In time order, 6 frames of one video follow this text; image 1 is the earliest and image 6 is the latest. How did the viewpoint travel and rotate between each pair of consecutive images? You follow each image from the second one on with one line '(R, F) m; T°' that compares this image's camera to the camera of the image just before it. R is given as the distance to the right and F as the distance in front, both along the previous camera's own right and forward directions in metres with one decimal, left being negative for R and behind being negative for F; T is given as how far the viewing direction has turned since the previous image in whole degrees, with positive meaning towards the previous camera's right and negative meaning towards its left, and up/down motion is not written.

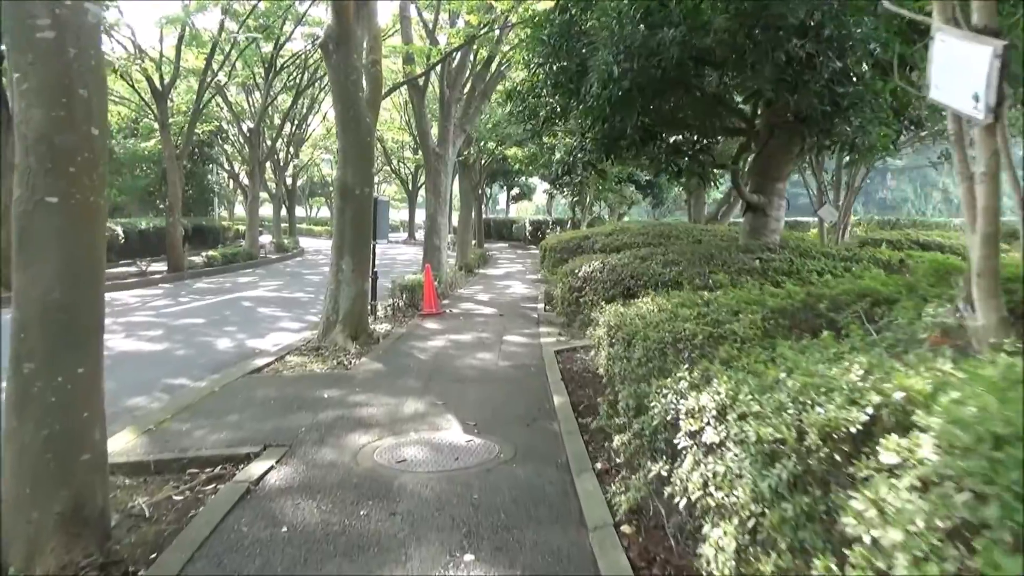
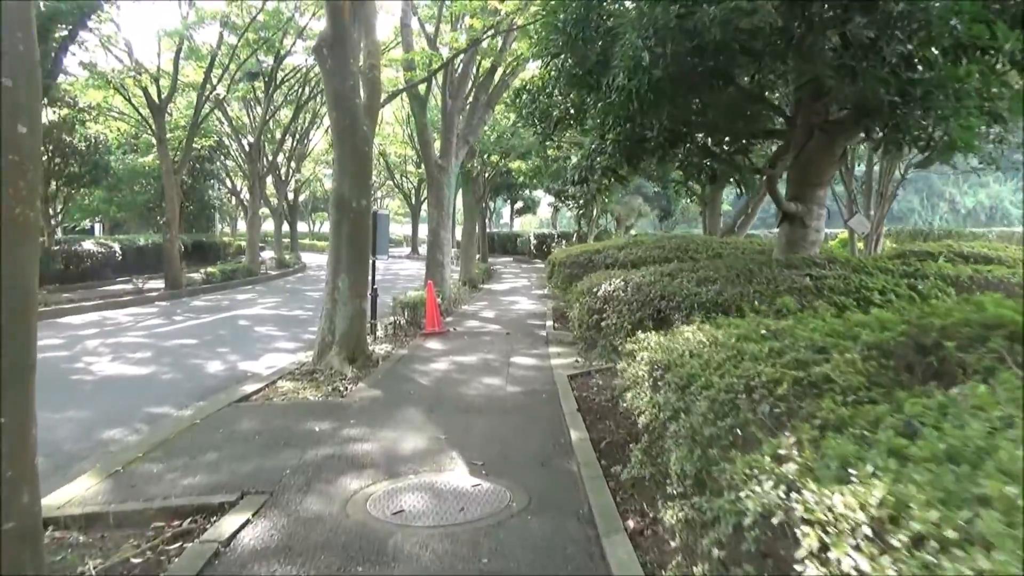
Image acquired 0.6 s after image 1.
(0.0, +0.6) m; 0°
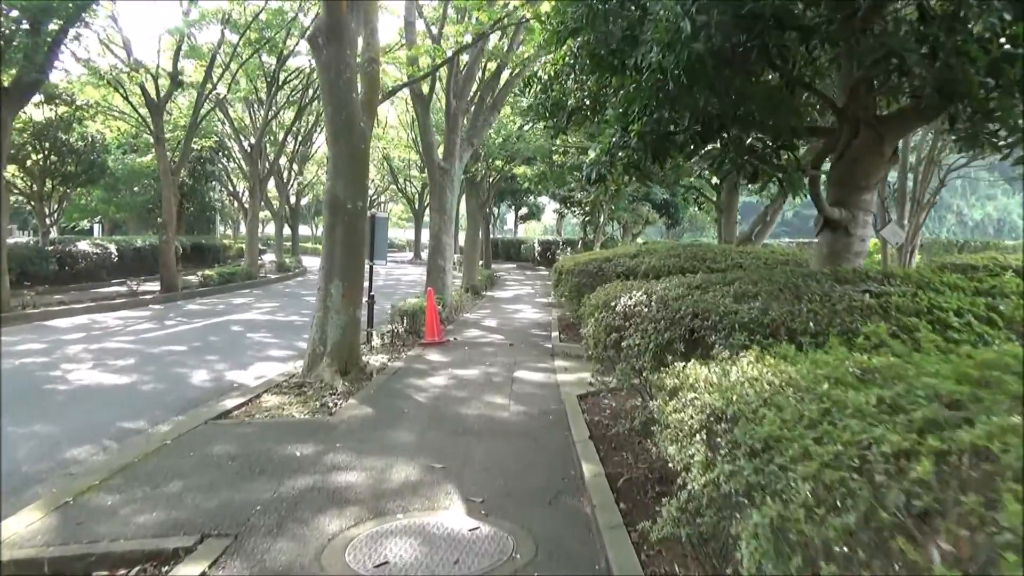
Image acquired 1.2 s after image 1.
(0.0, +0.6) m; 0°
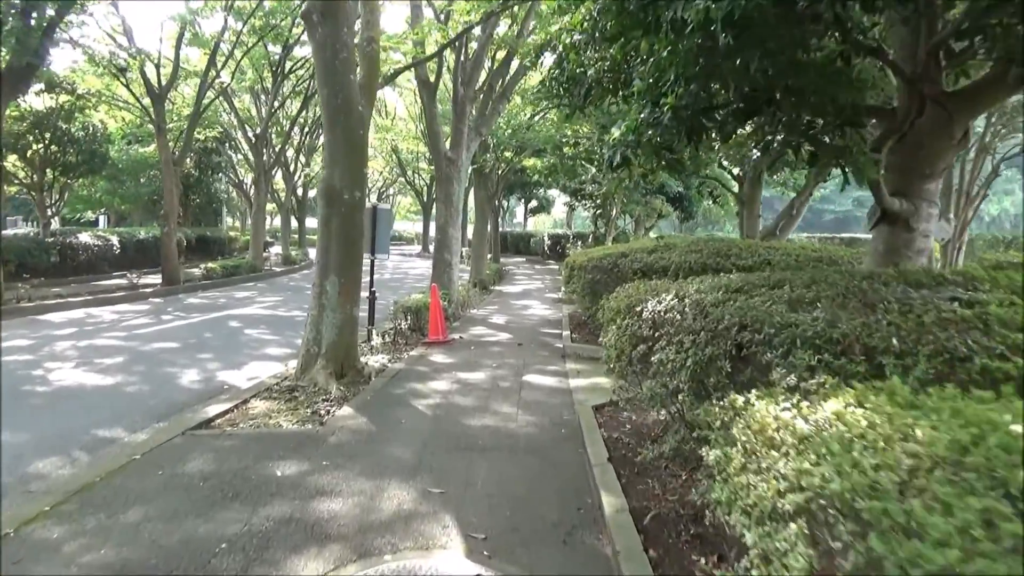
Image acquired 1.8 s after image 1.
(0.0, +0.7) m; -1°
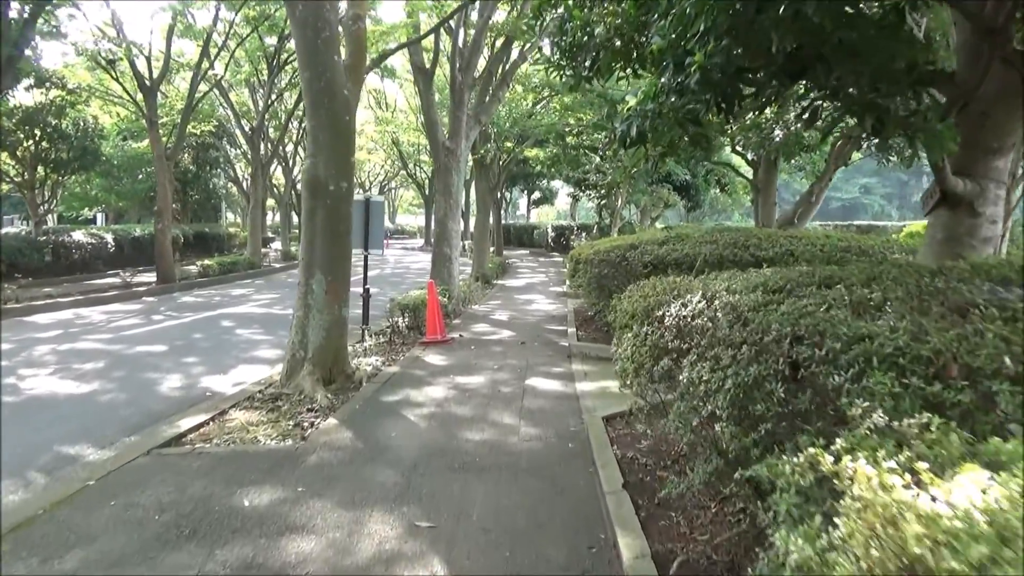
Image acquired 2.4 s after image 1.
(0.0, +0.6) m; 0°
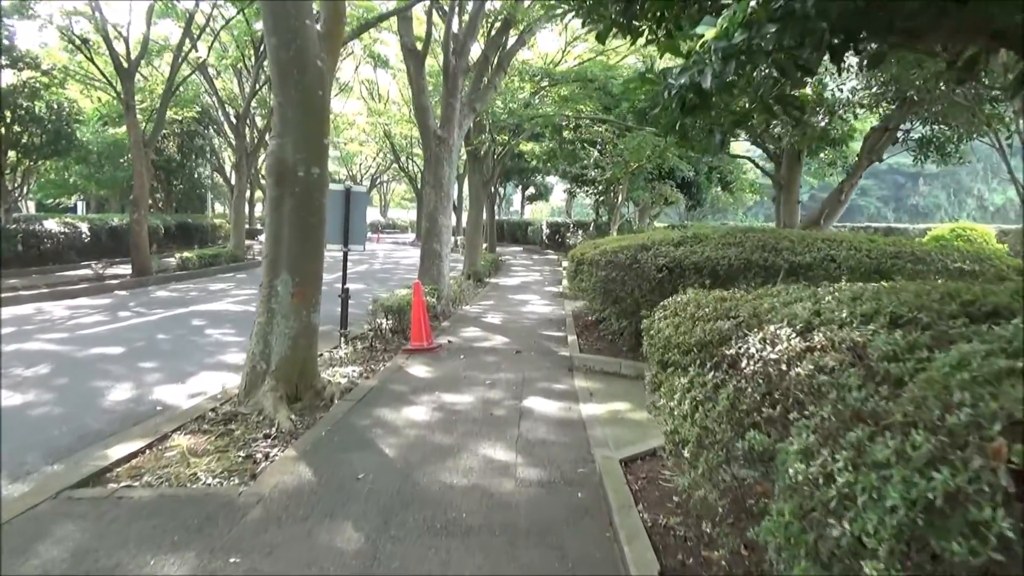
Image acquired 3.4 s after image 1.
(0.0, +1.0) m; +1°
